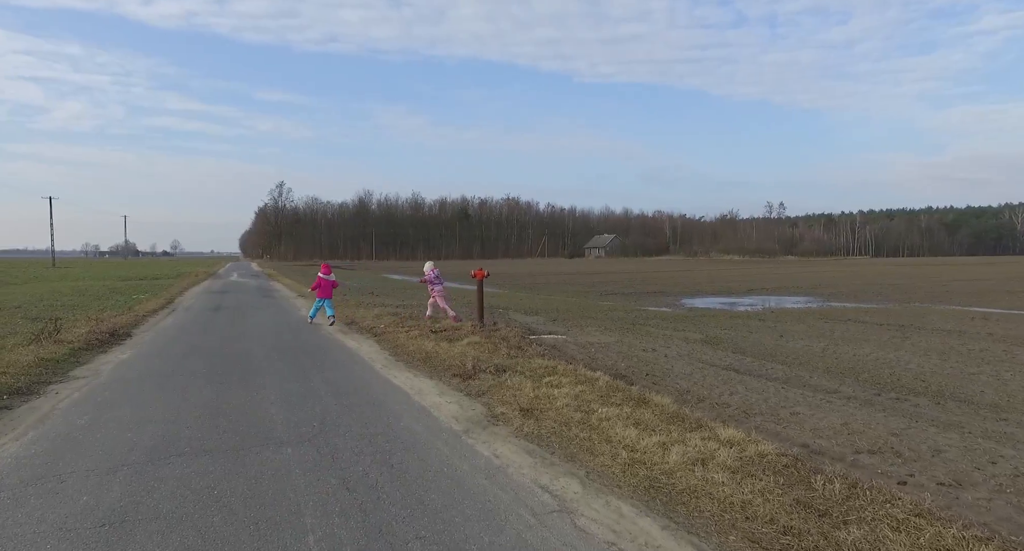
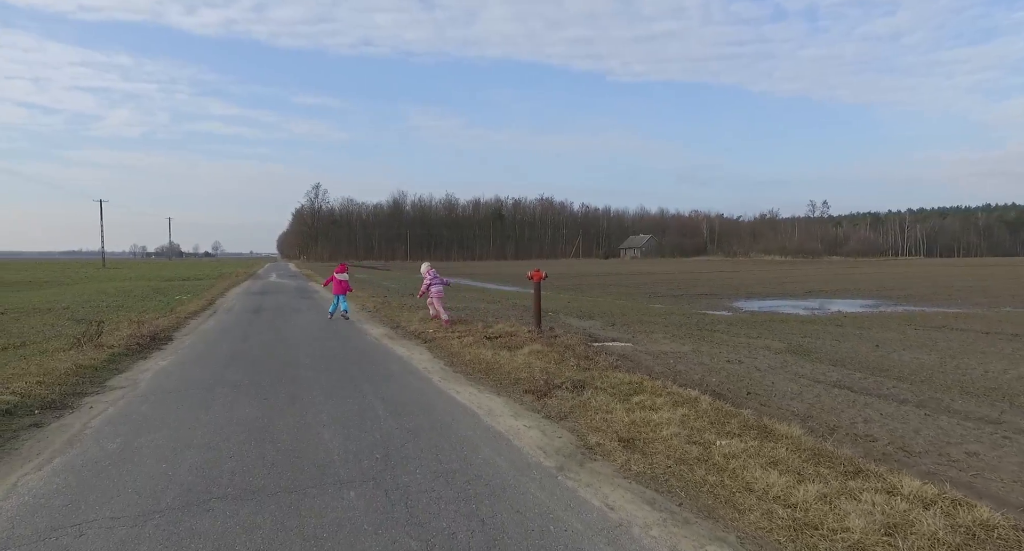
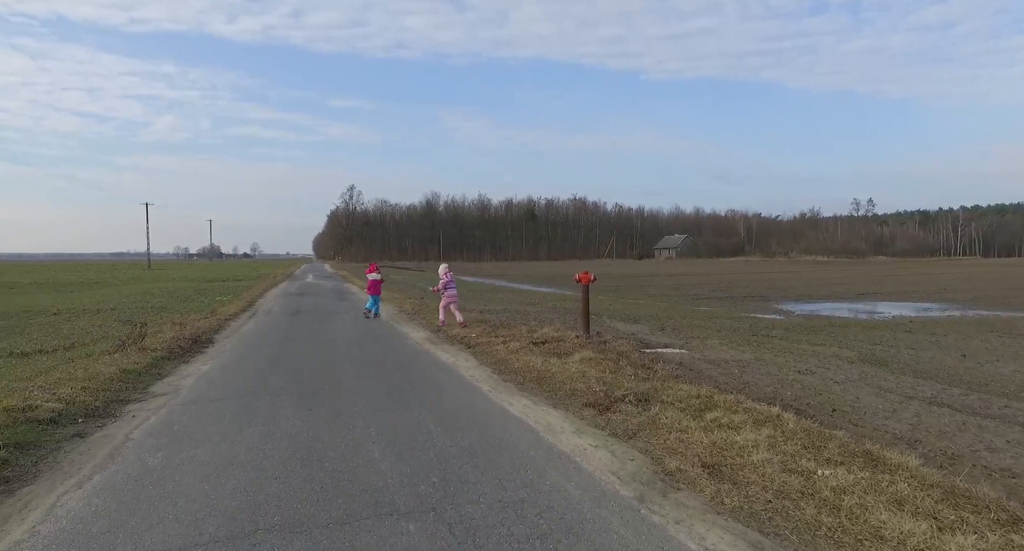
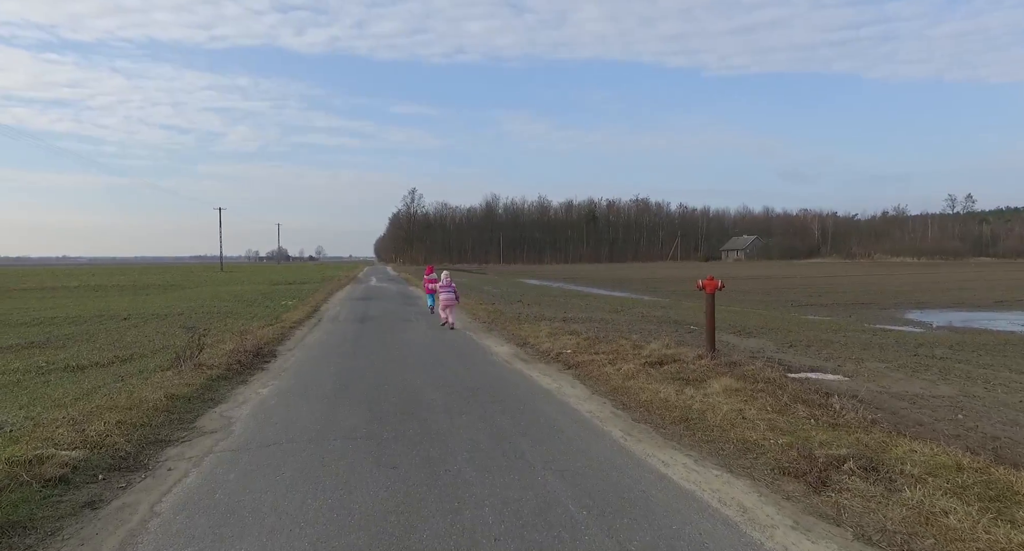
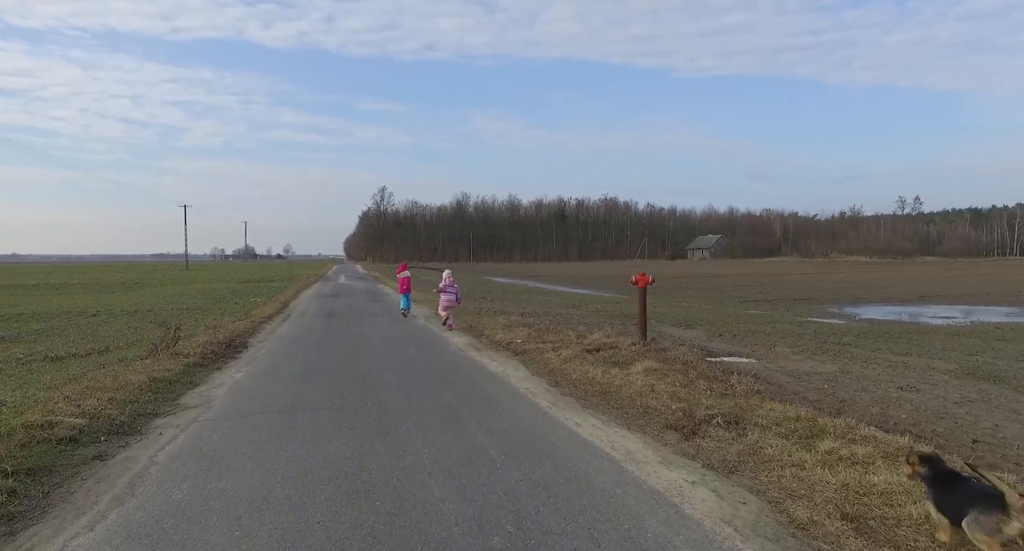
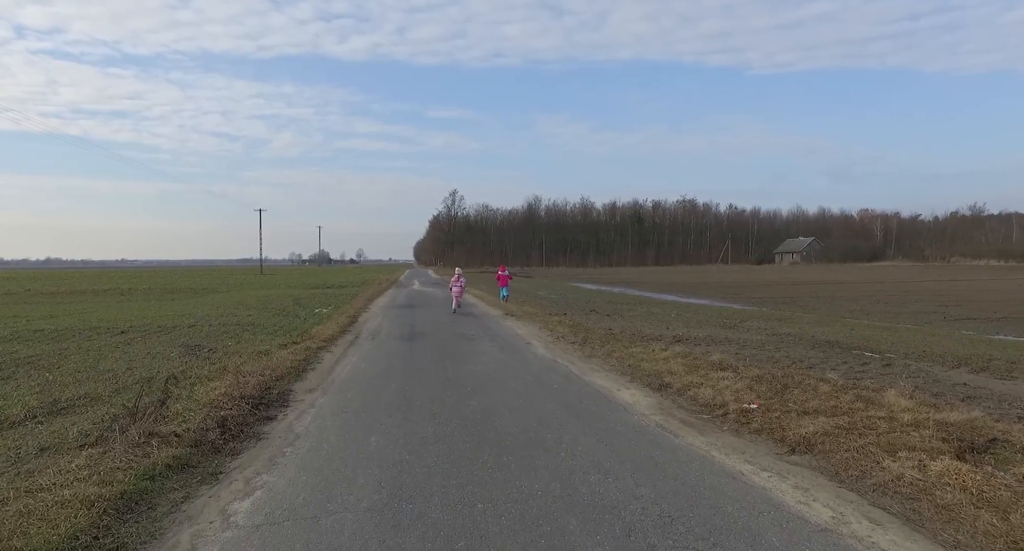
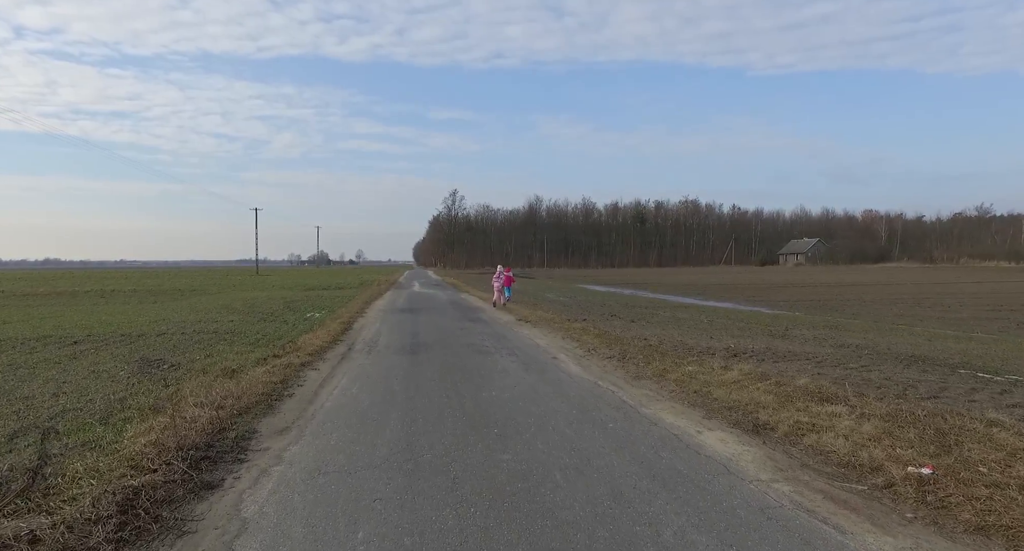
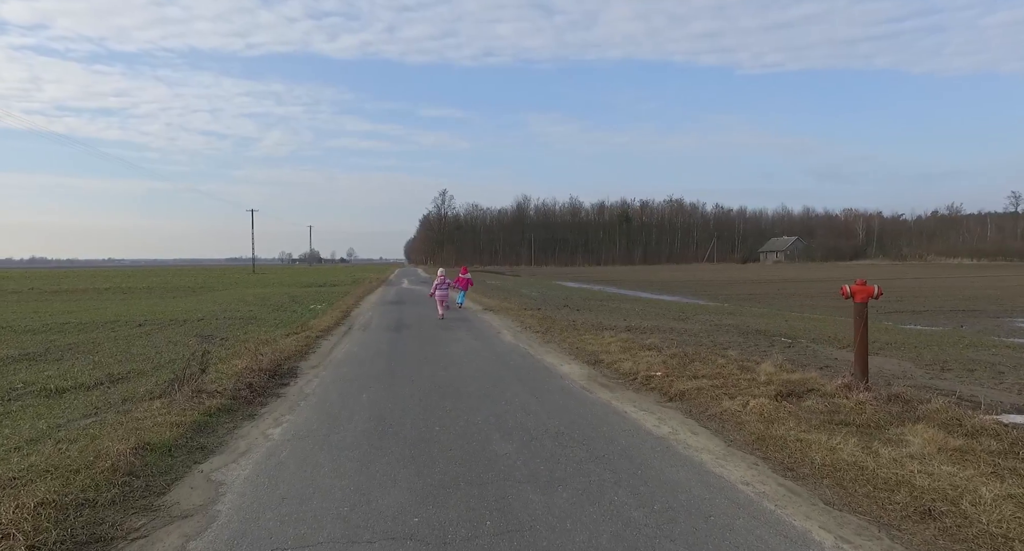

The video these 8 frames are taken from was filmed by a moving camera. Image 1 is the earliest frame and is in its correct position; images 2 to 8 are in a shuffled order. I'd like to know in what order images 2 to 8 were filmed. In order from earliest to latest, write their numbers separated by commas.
2, 3, 5, 4, 8, 6, 7
